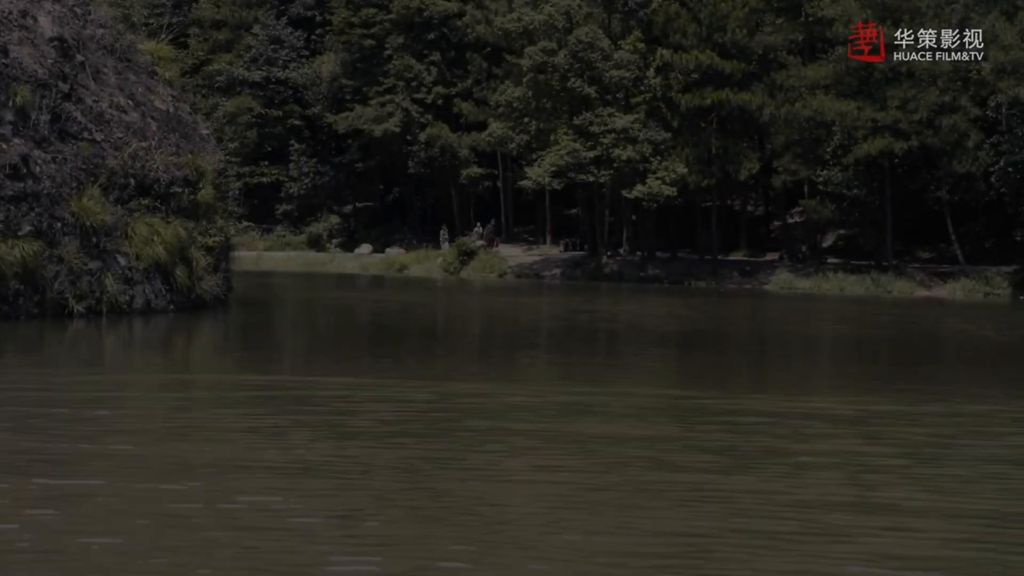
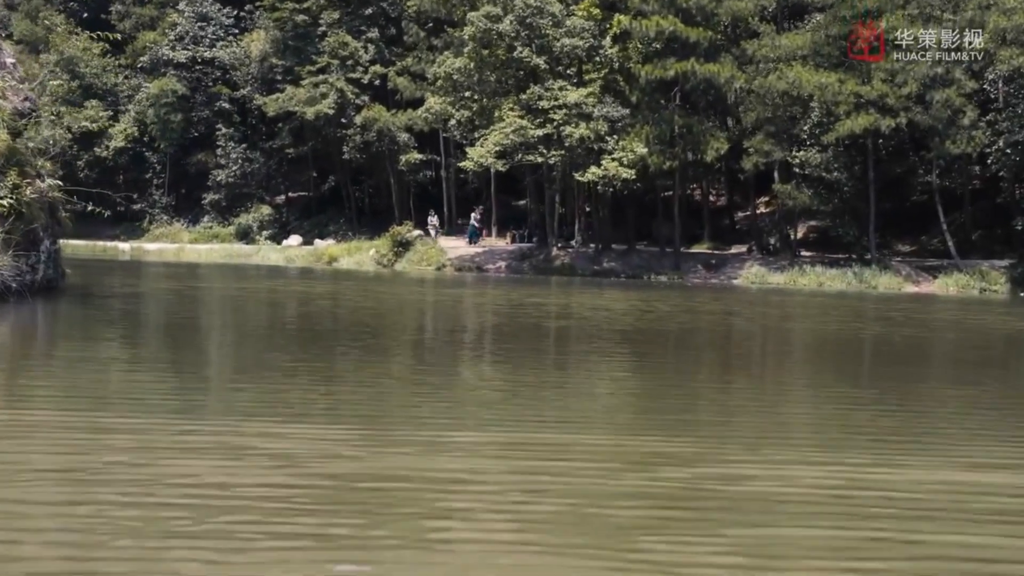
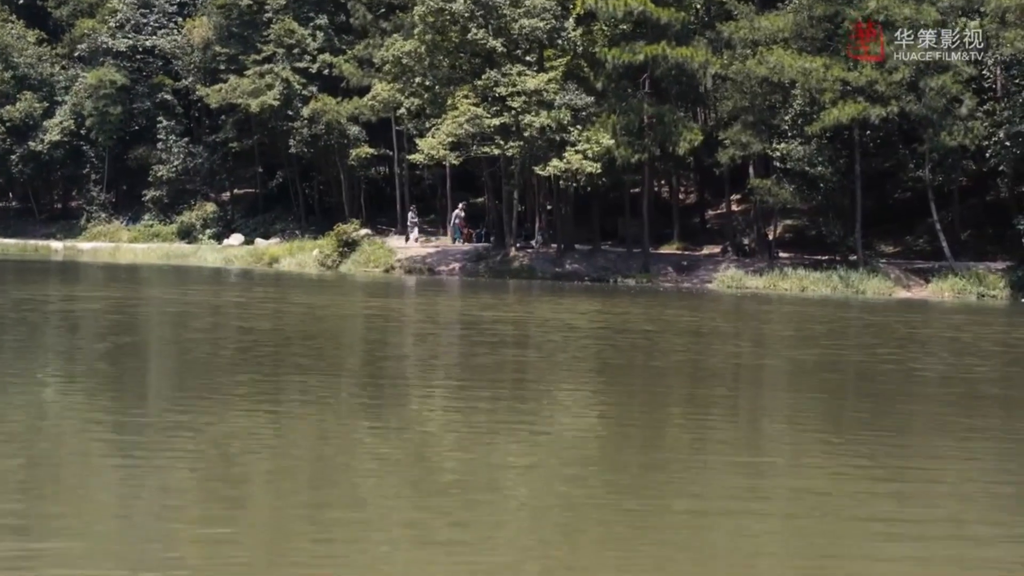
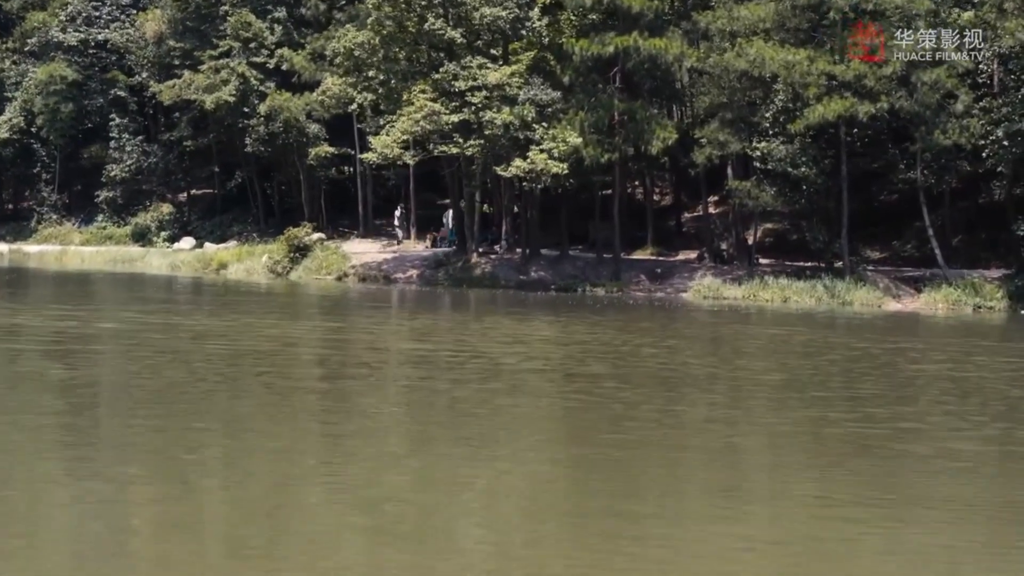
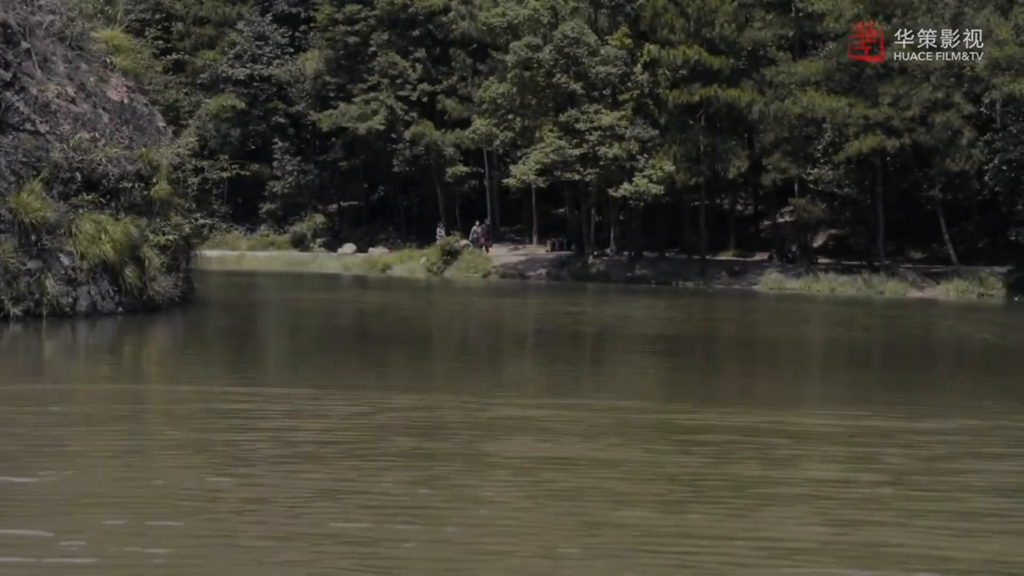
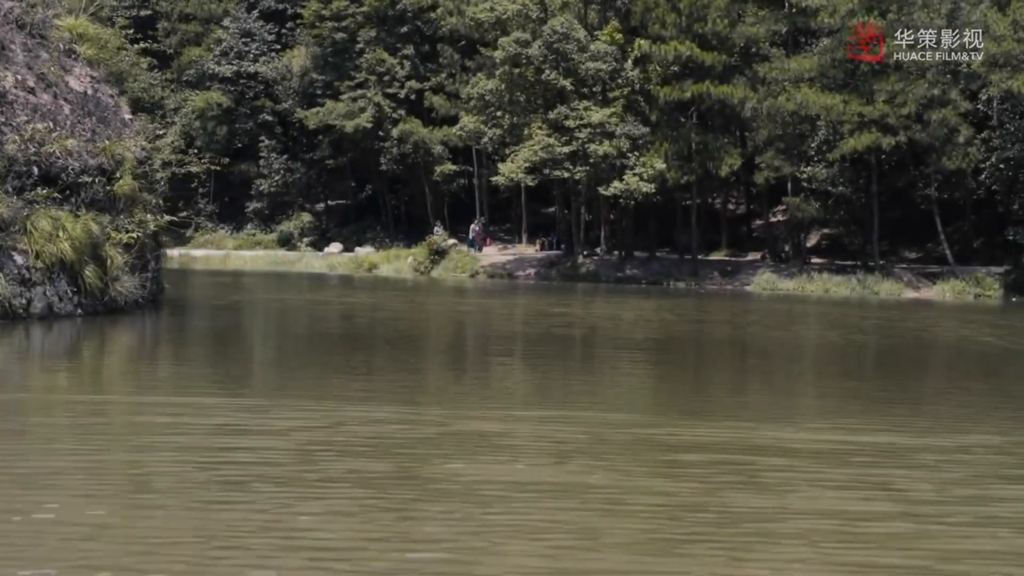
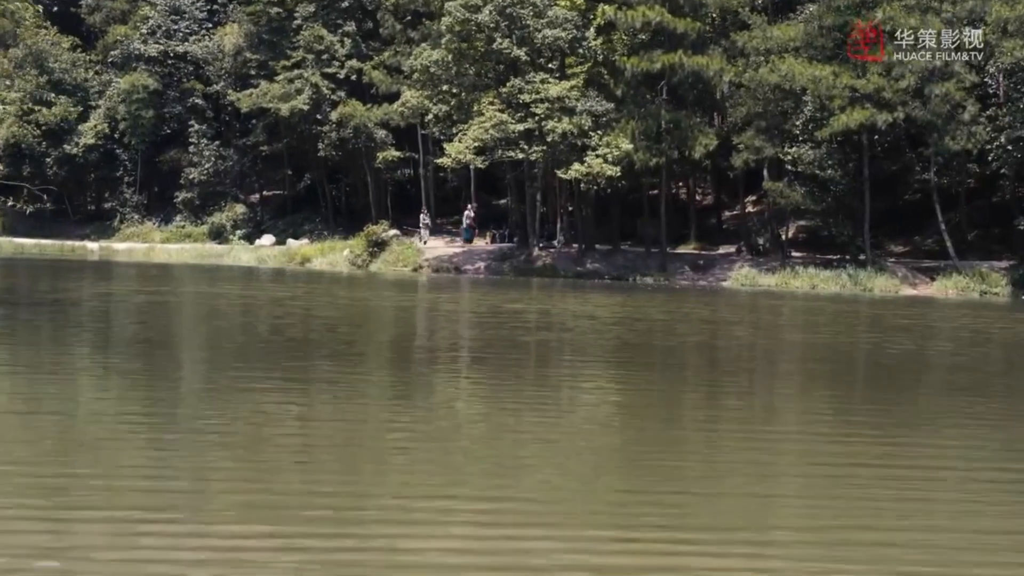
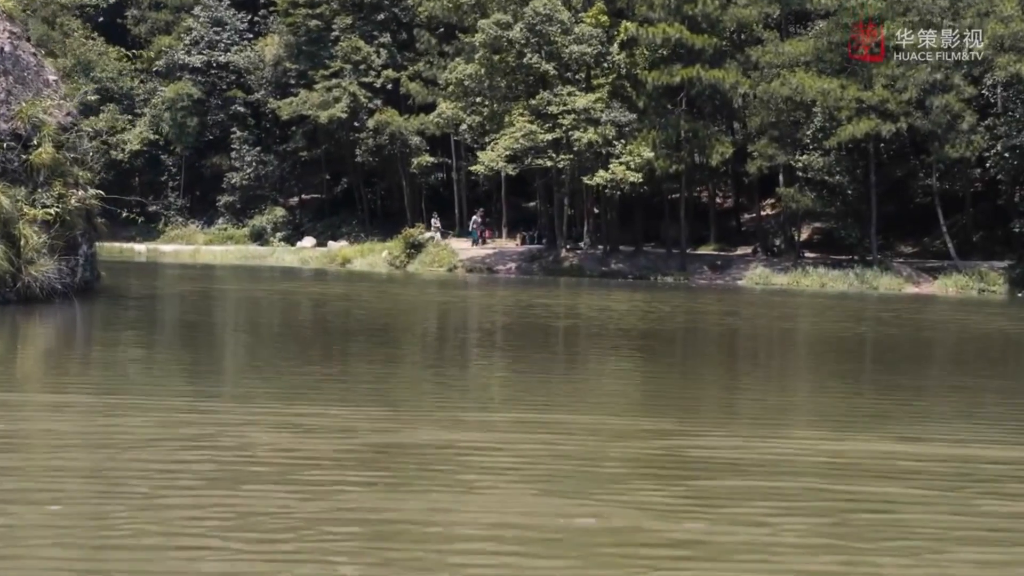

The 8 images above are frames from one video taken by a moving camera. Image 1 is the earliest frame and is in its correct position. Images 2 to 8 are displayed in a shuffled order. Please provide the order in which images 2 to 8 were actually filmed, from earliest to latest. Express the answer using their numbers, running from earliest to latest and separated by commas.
5, 6, 8, 2, 7, 3, 4
